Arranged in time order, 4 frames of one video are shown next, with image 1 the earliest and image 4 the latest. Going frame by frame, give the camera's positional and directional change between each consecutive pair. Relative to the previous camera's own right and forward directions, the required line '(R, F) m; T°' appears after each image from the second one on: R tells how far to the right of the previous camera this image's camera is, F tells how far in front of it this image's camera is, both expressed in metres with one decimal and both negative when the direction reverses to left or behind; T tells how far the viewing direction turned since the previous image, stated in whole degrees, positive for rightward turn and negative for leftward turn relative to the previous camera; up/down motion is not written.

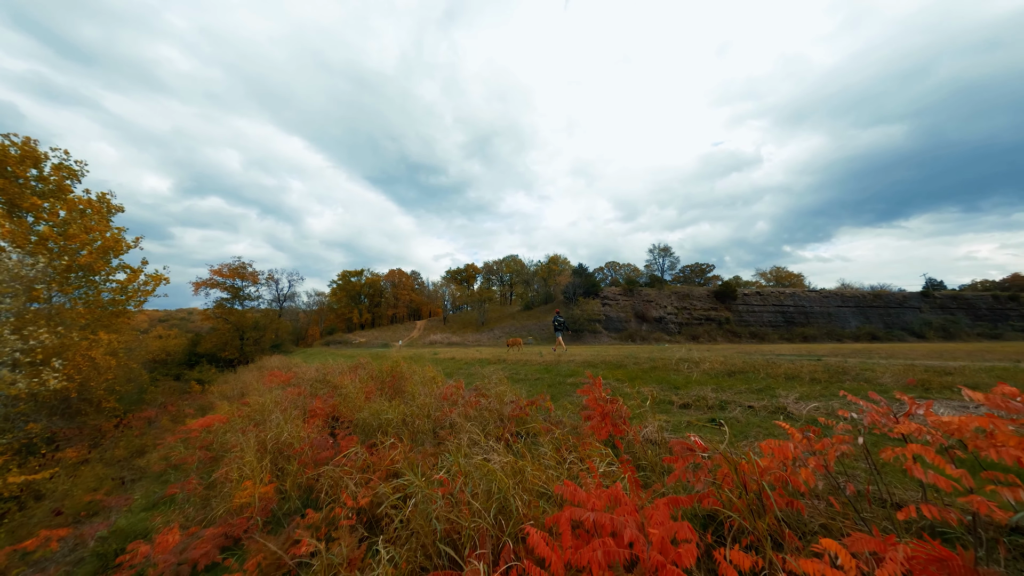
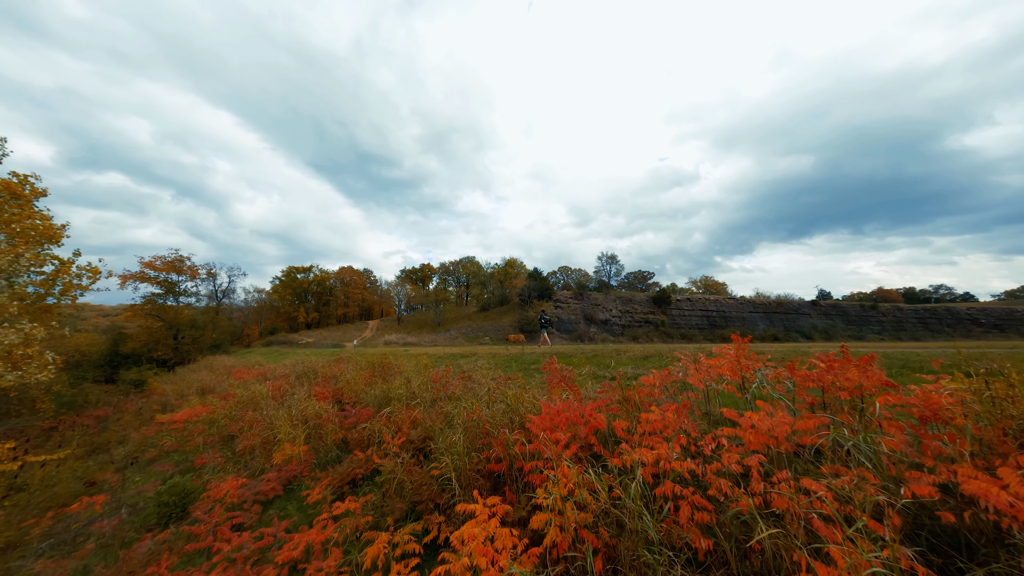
(-0.6, -1.8) m; +8°
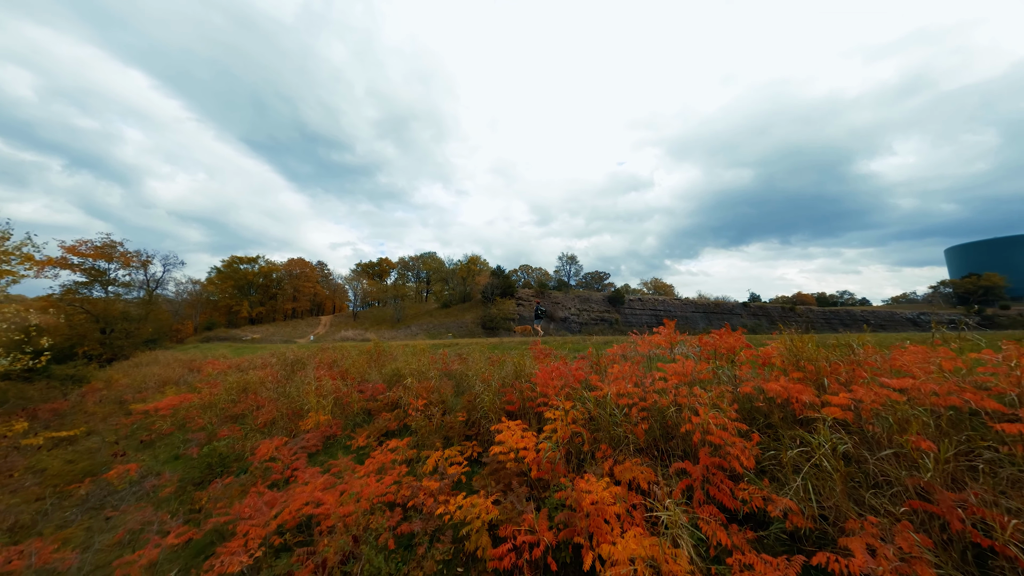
(-0.8, -1.5) m; +7°
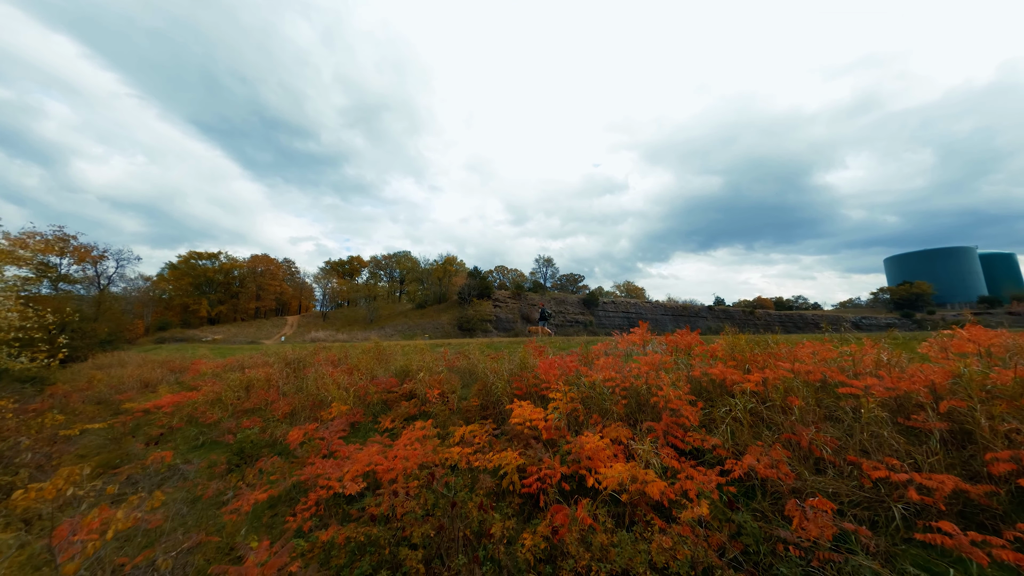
(-0.6, -1.2) m; +4°
